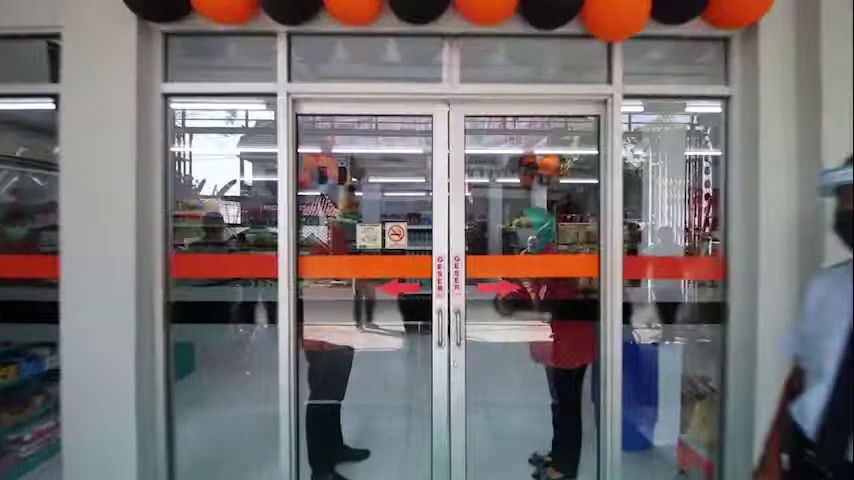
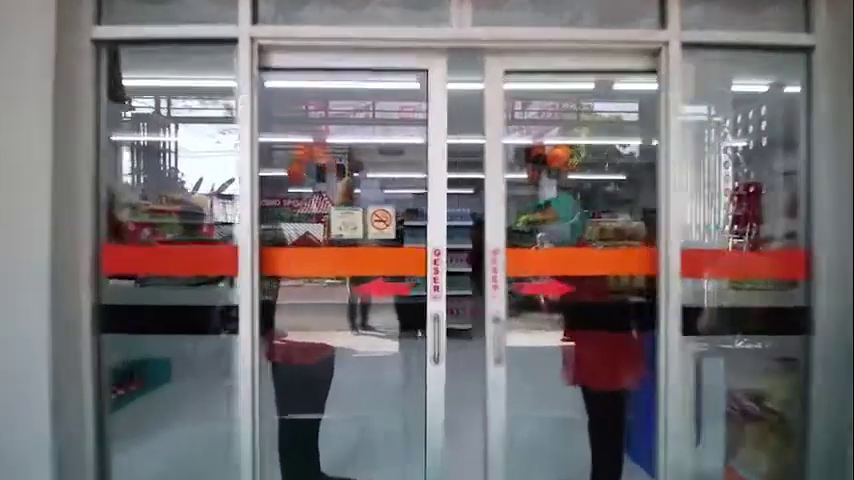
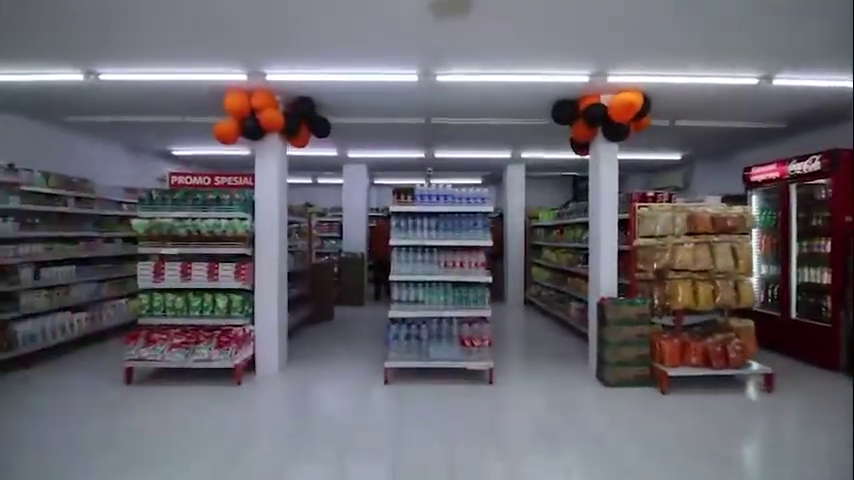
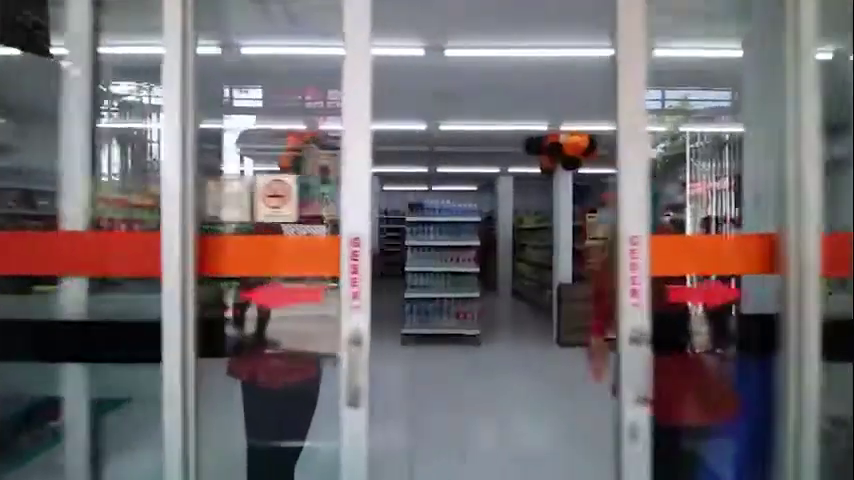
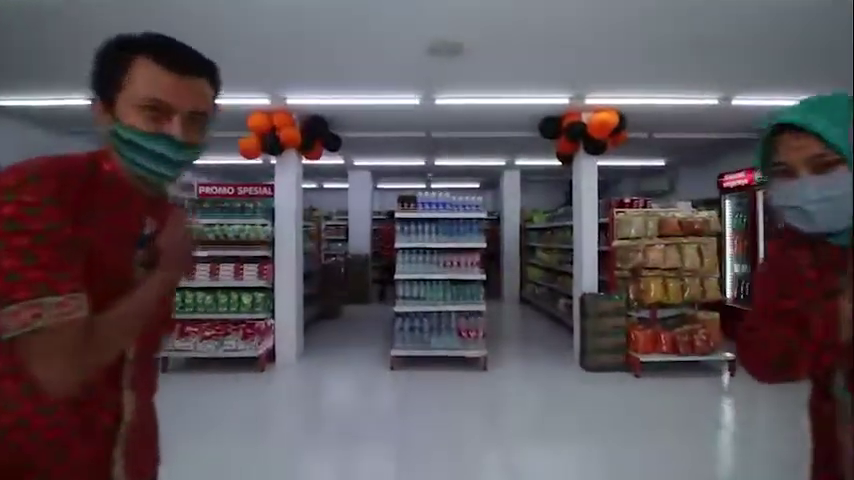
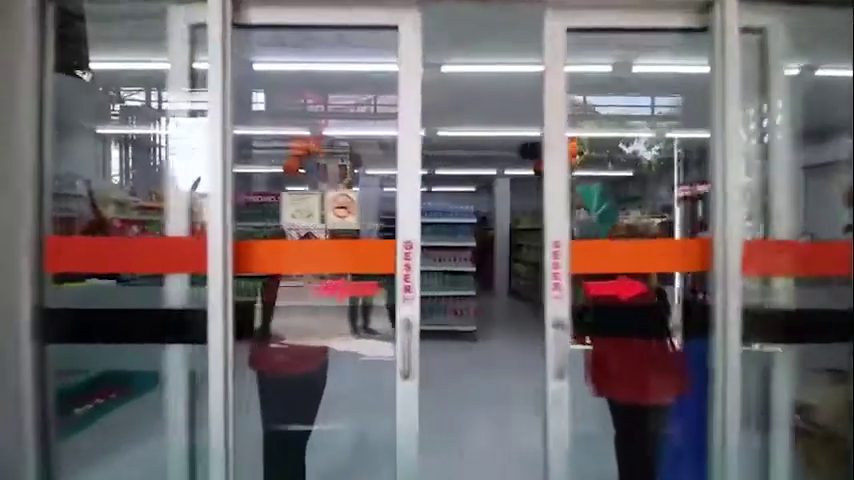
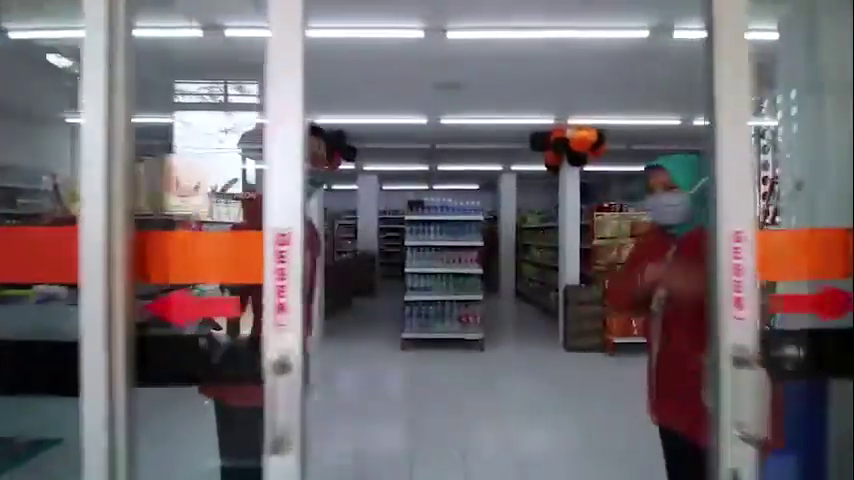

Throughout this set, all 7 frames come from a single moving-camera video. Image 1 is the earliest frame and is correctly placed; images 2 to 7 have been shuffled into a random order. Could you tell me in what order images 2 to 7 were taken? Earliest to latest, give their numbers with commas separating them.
2, 6, 4, 7, 5, 3
